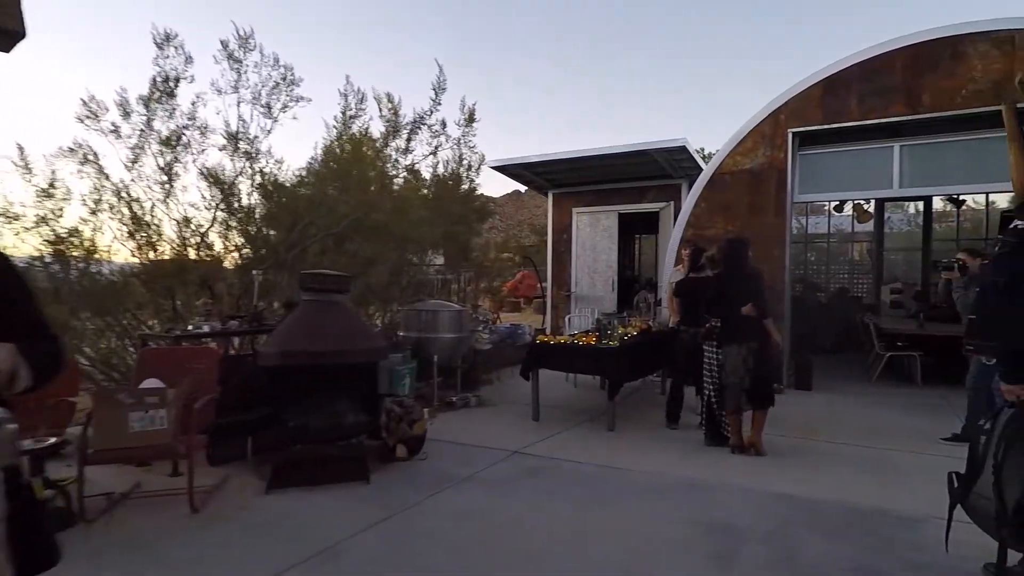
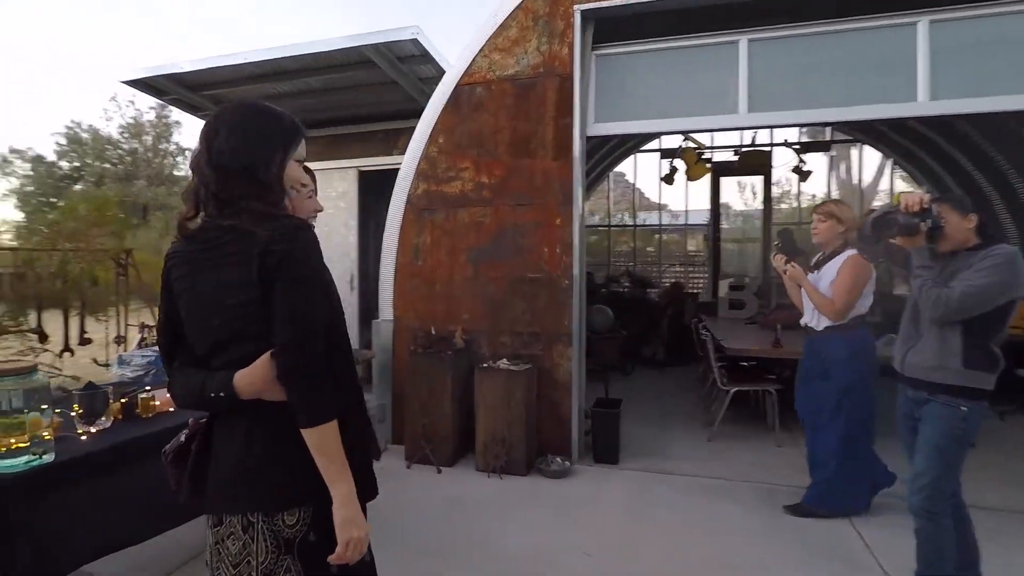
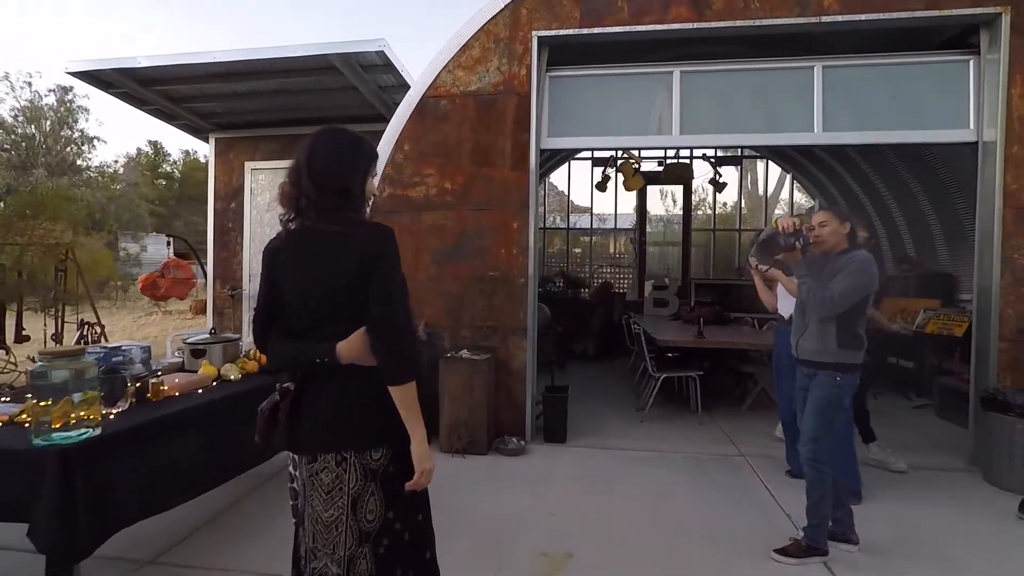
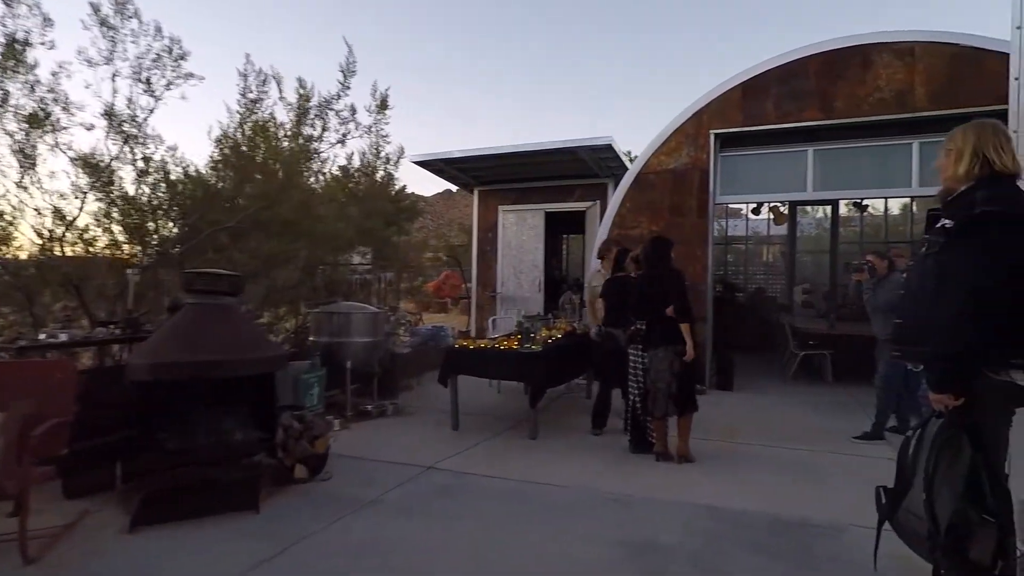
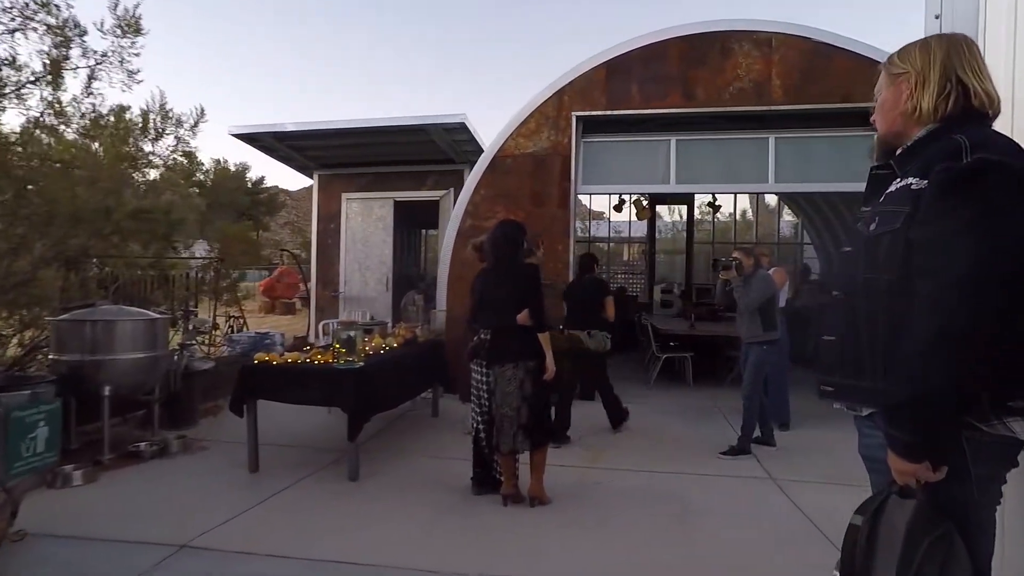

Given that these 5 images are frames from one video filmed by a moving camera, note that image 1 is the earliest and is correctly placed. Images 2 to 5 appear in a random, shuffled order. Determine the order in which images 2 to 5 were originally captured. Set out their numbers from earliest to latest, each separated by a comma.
4, 5, 3, 2
